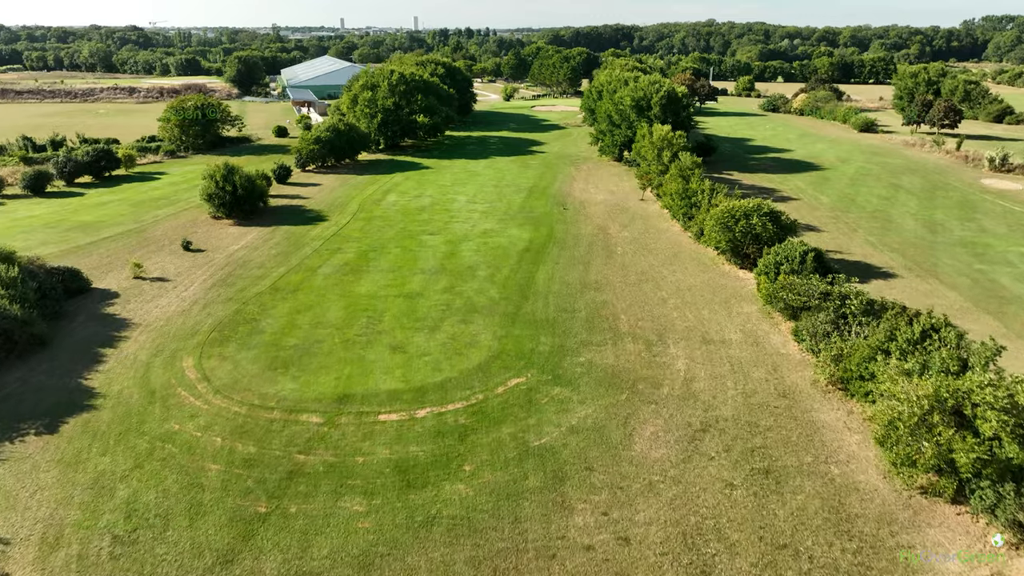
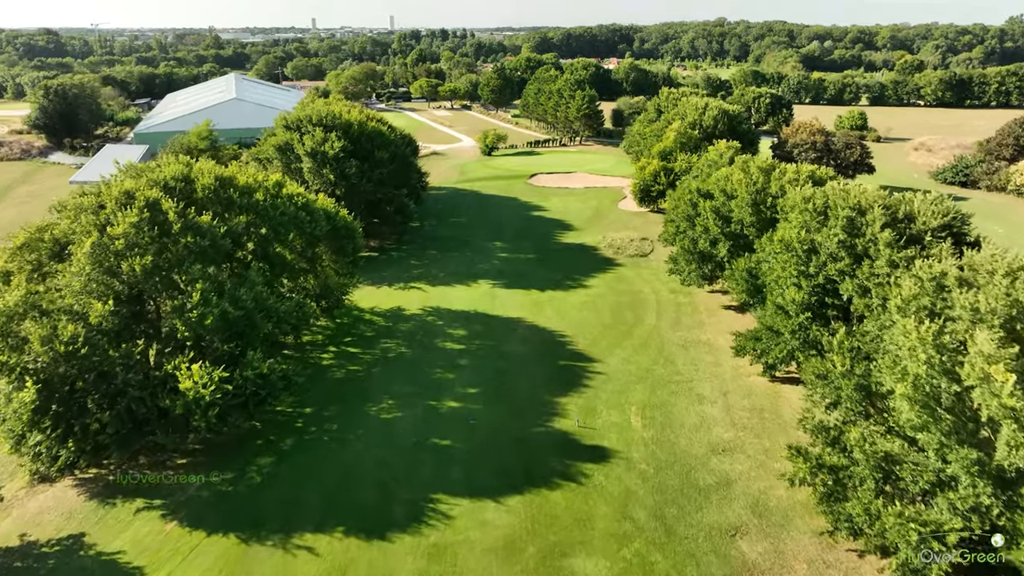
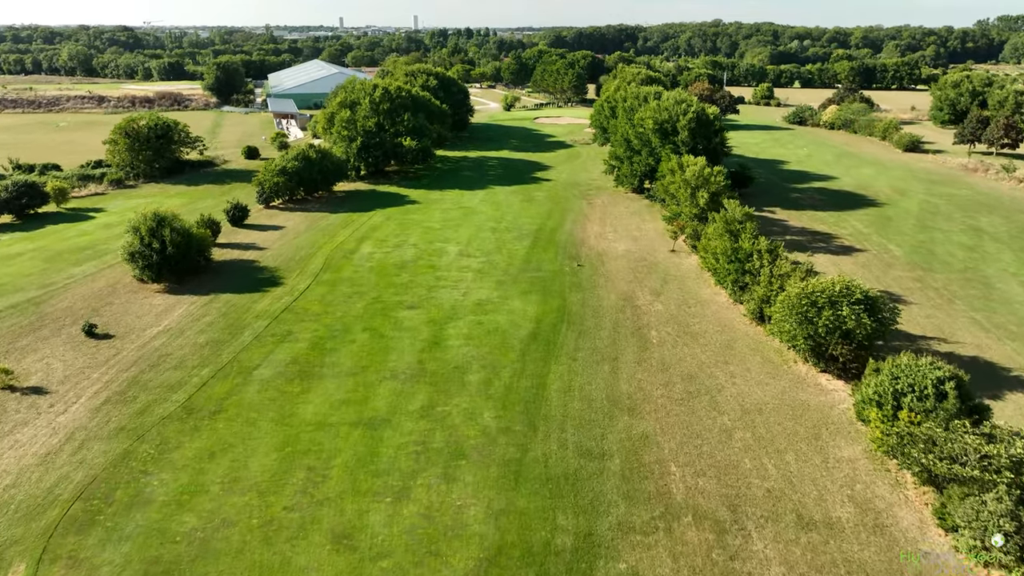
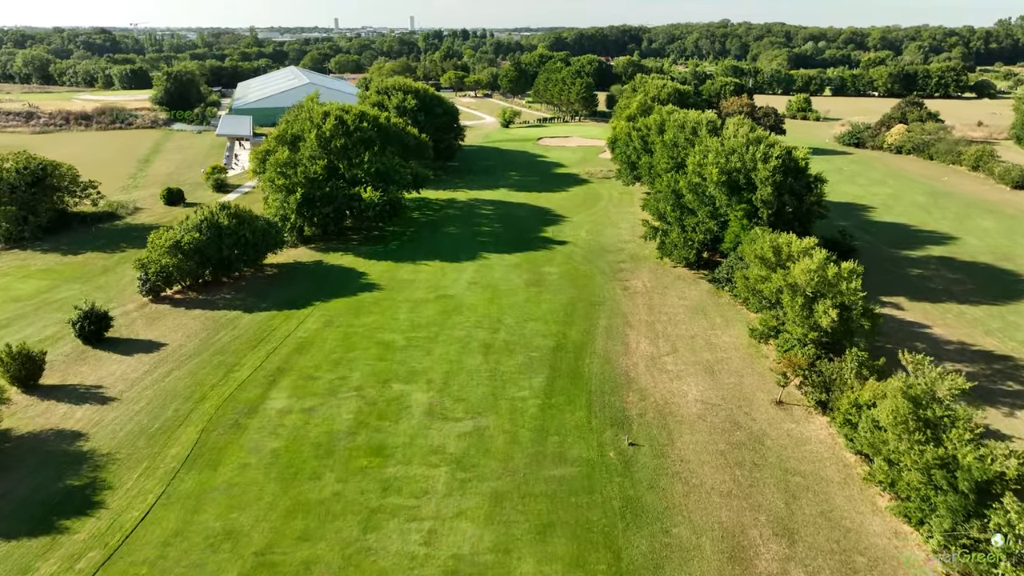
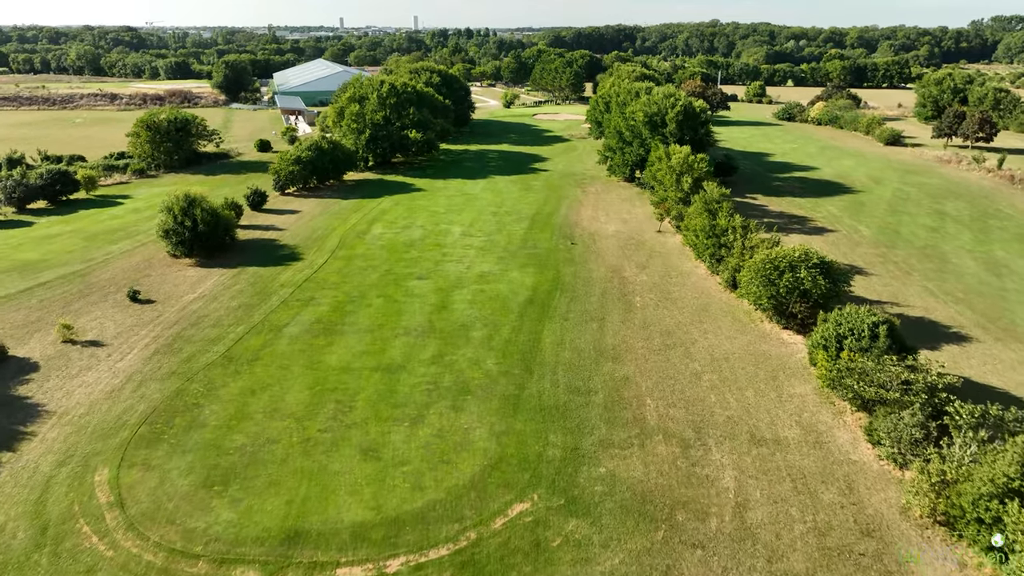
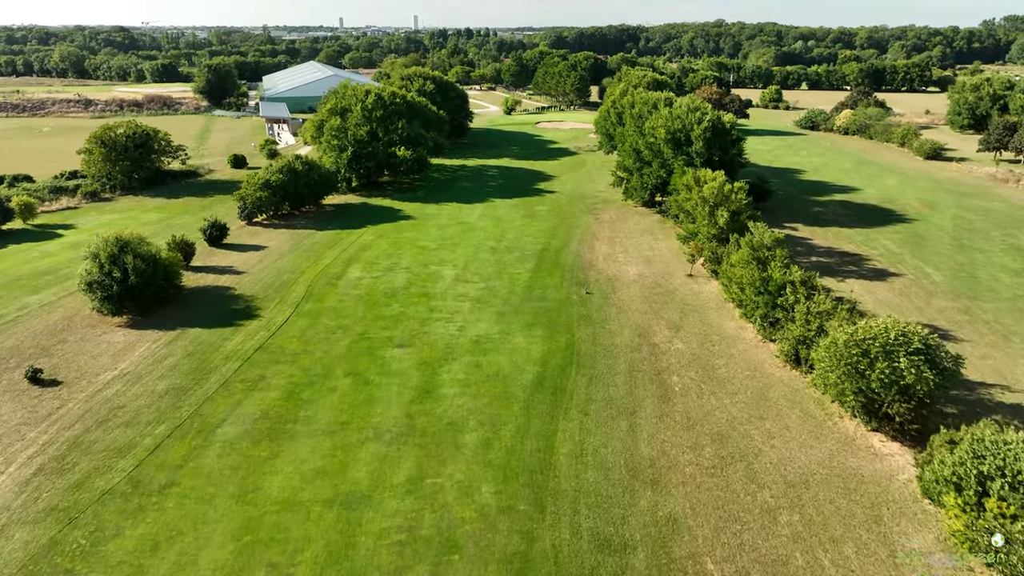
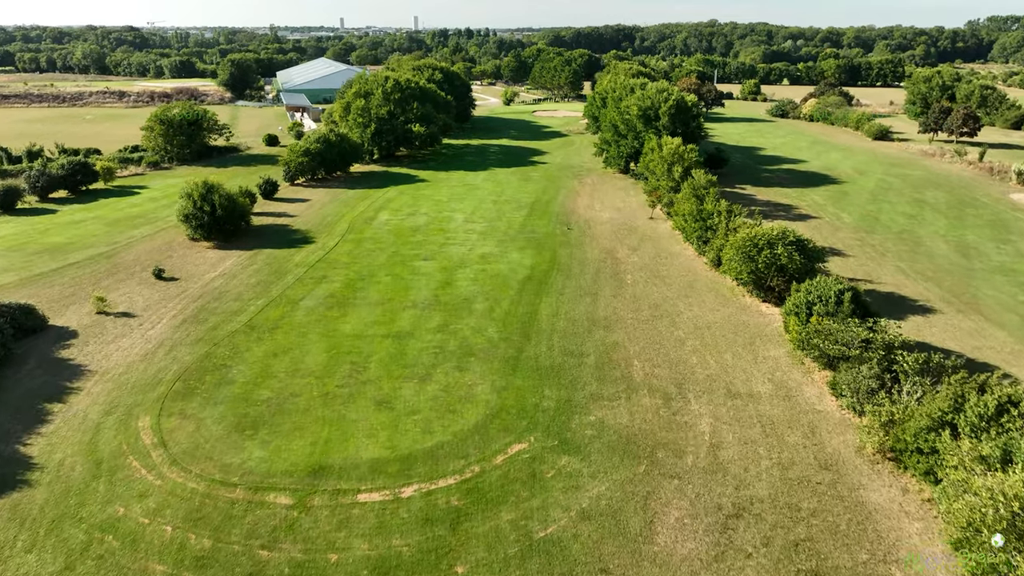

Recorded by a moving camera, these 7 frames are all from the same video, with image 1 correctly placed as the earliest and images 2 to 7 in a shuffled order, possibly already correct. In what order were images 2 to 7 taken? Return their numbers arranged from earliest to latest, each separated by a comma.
7, 5, 3, 6, 4, 2
